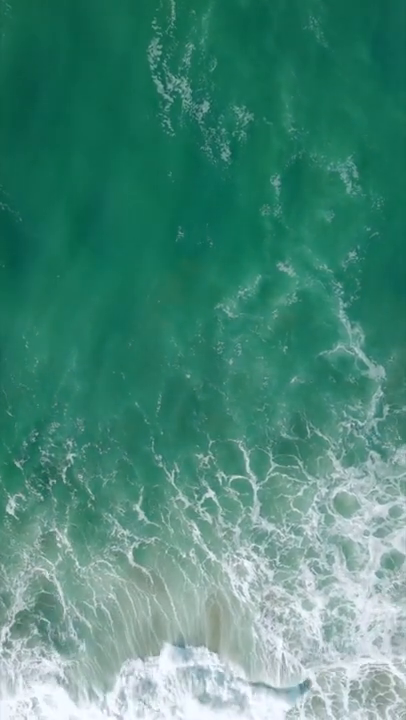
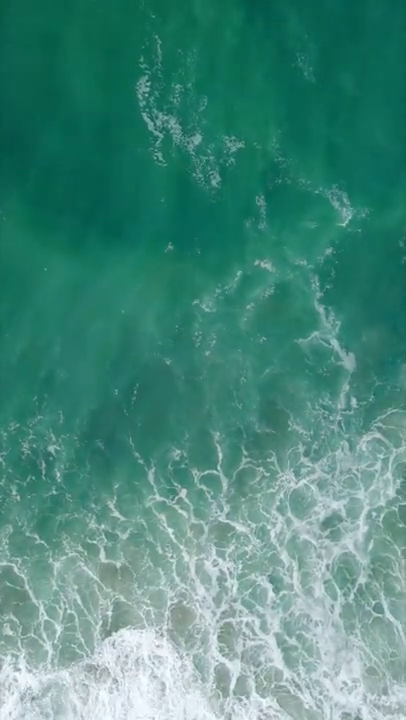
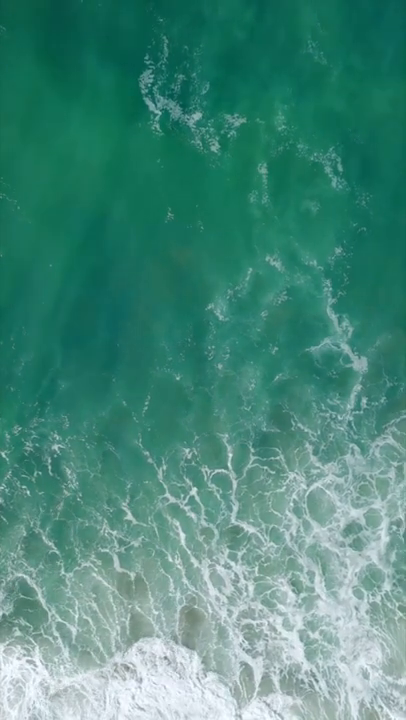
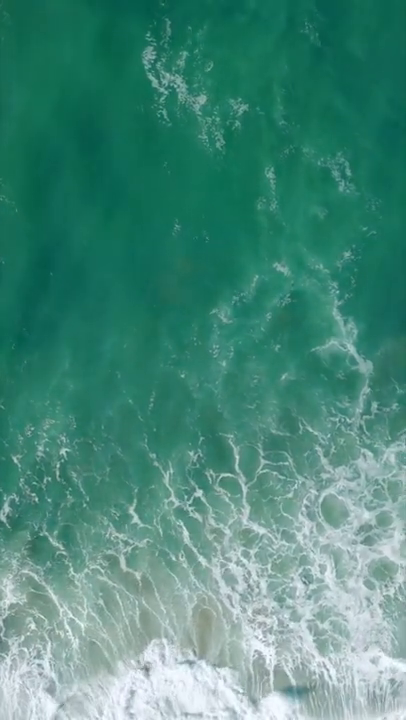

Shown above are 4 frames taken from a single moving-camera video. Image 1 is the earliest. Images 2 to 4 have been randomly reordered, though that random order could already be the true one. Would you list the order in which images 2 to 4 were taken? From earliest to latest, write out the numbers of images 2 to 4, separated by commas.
4, 3, 2
